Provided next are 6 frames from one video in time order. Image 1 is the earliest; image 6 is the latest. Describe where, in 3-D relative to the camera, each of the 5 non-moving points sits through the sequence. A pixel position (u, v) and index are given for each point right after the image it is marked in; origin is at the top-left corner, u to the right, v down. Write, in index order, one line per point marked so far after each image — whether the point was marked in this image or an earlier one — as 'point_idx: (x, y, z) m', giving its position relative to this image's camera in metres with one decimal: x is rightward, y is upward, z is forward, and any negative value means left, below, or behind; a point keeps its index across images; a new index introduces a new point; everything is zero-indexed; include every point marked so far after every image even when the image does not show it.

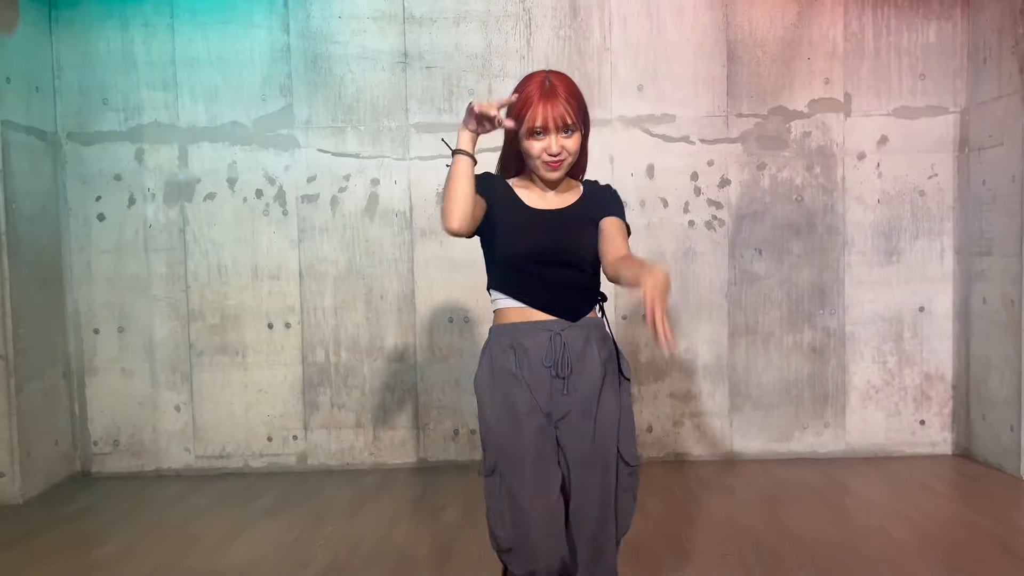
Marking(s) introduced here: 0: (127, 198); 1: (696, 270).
0: (-1.6, +0.4, +3.5) m
1: (+0.8, +0.1, +3.4) m
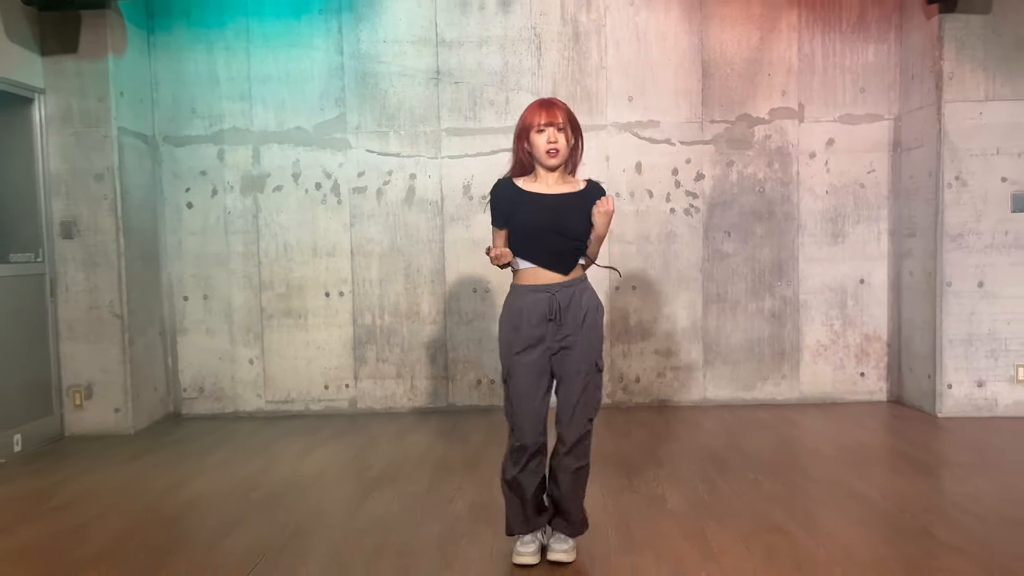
0: (-1.6, +0.5, +4.2) m
1: (+0.8, +0.2, +4.2) m
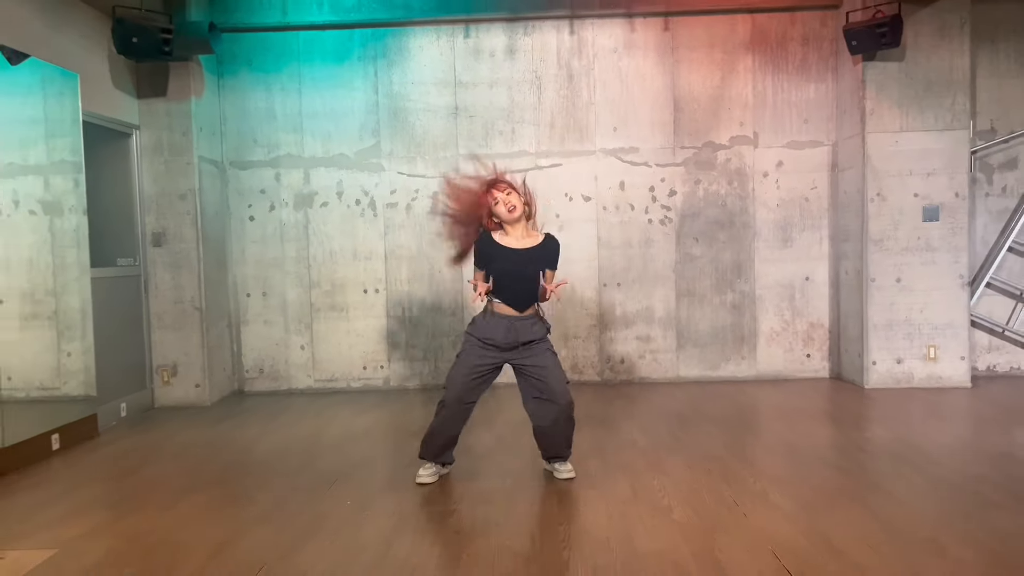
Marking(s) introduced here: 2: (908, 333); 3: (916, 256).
0: (-1.5, +0.5, +5.1) m
1: (+0.9, +0.2, +5.1) m
2: (+2.2, -0.3, +4.7) m
3: (+2.3, +0.2, +4.7) m
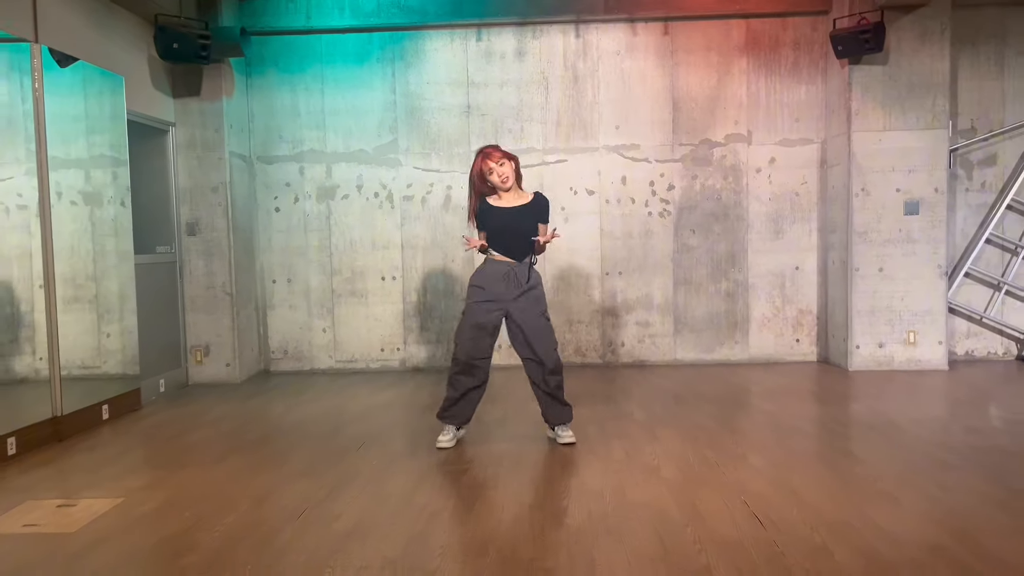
0: (-1.5, +0.6, +5.5) m
1: (+0.9, +0.3, +5.4) m
2: (+2.3, -0.2, +5.0) m
3: (+2.3, +0.2, +5.0) m
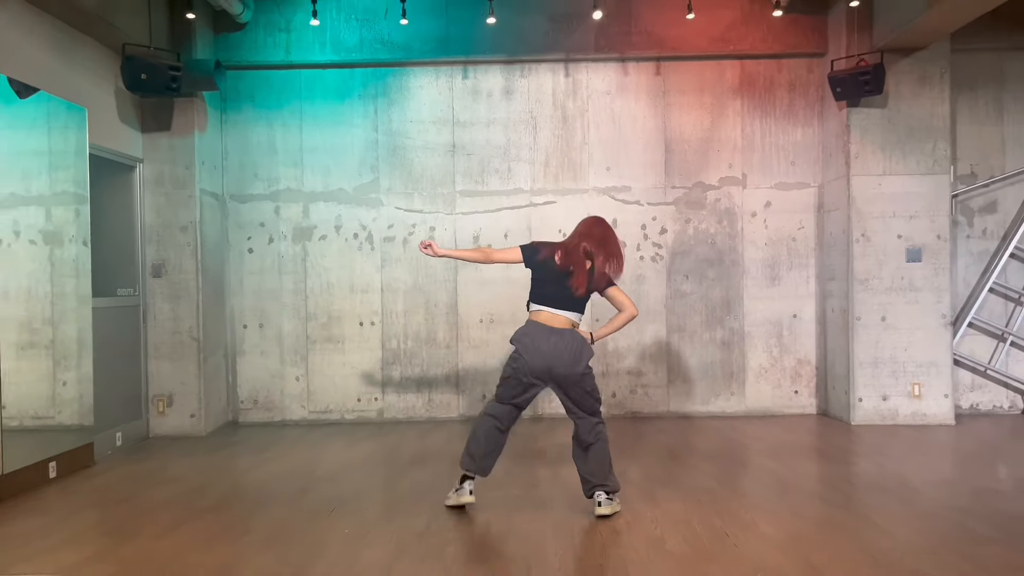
0: (-1.6, +0.3, +5.2) m
1: (+0.8, 0.0, +5.2) m
2: (+2.2, -0.5, +4.8) m
3: (+2.3, 0.0, +4.8) m
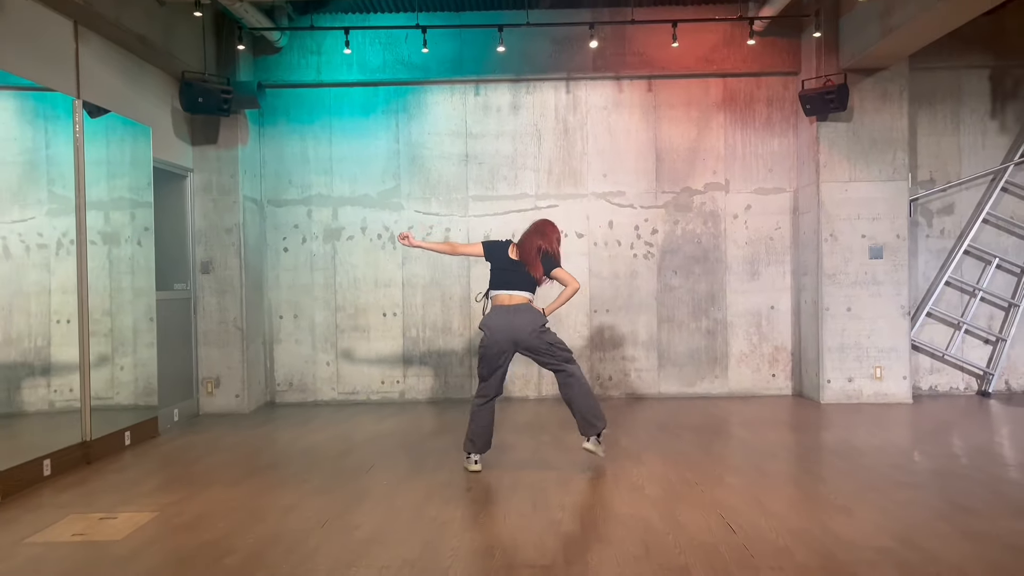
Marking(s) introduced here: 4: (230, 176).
0: (-1.5, +0.4, +5.9) m
1: (+0.9, 0.0, +5.8) m
2: (+2.3, -0.4, +5.4) m
3: (+2.3, 0.0, +5.4) m
4: (-1.9, +0.7, +5.5) m
